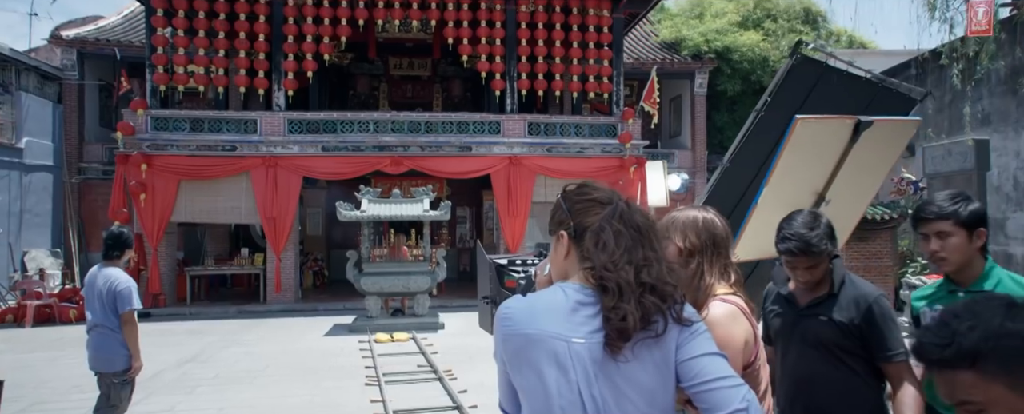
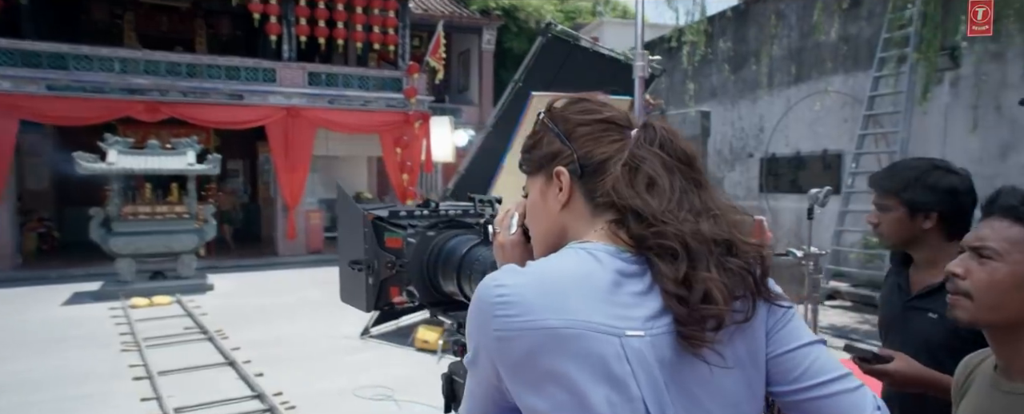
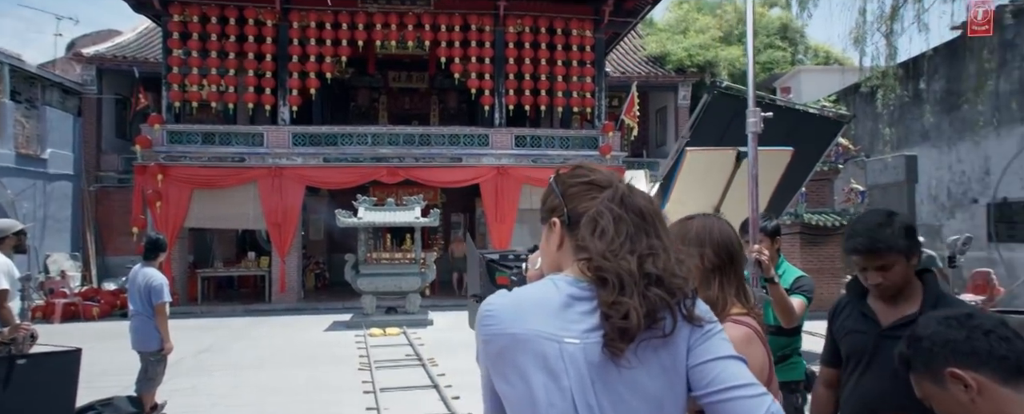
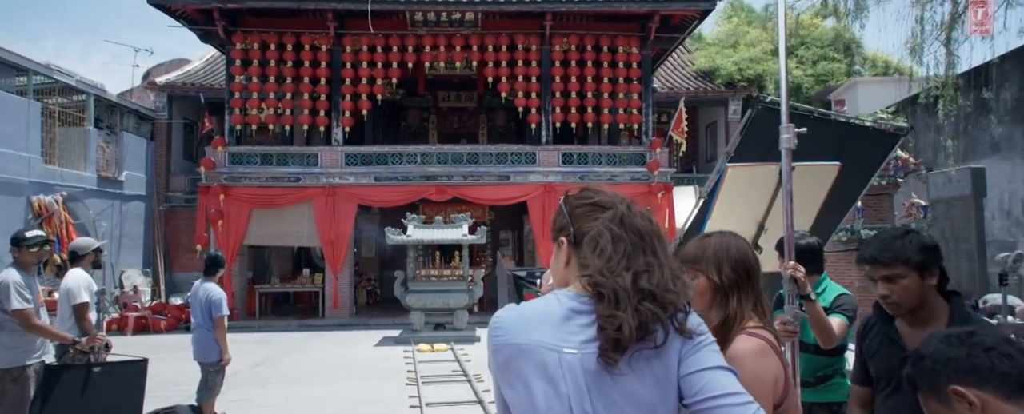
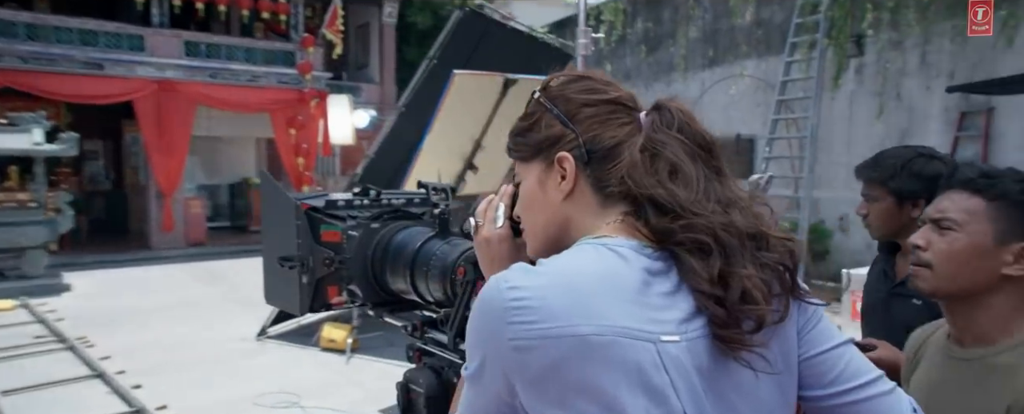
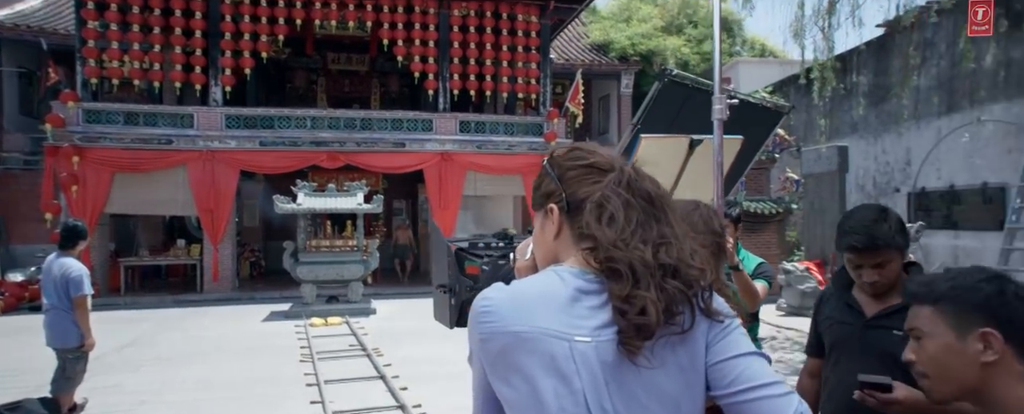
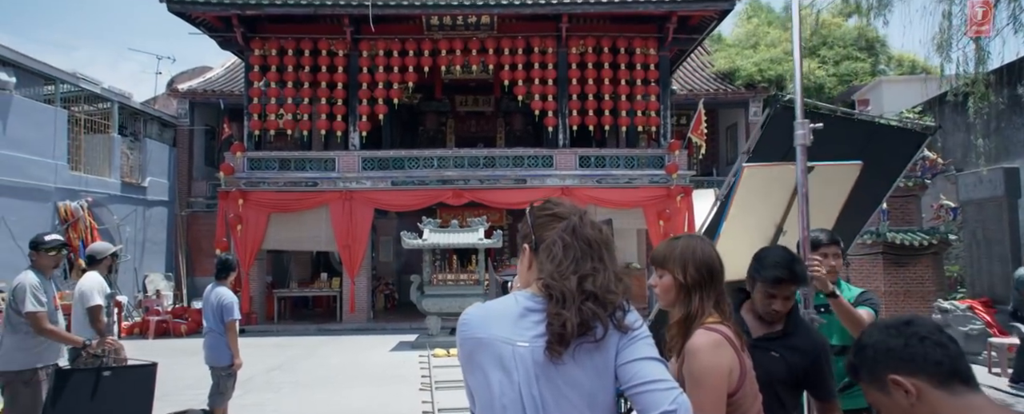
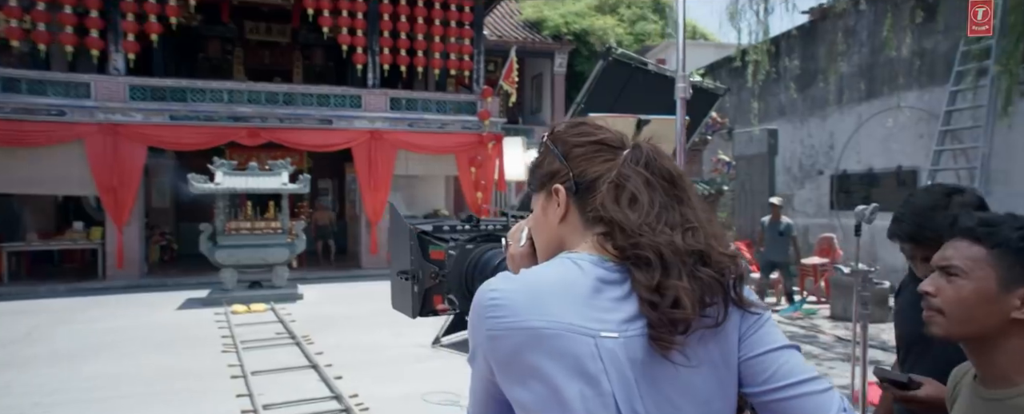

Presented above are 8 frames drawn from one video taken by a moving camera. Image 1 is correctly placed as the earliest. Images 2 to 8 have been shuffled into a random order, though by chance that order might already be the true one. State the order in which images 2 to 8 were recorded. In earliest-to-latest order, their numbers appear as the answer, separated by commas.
7, 4, 3, 6, 8, 2, 5
